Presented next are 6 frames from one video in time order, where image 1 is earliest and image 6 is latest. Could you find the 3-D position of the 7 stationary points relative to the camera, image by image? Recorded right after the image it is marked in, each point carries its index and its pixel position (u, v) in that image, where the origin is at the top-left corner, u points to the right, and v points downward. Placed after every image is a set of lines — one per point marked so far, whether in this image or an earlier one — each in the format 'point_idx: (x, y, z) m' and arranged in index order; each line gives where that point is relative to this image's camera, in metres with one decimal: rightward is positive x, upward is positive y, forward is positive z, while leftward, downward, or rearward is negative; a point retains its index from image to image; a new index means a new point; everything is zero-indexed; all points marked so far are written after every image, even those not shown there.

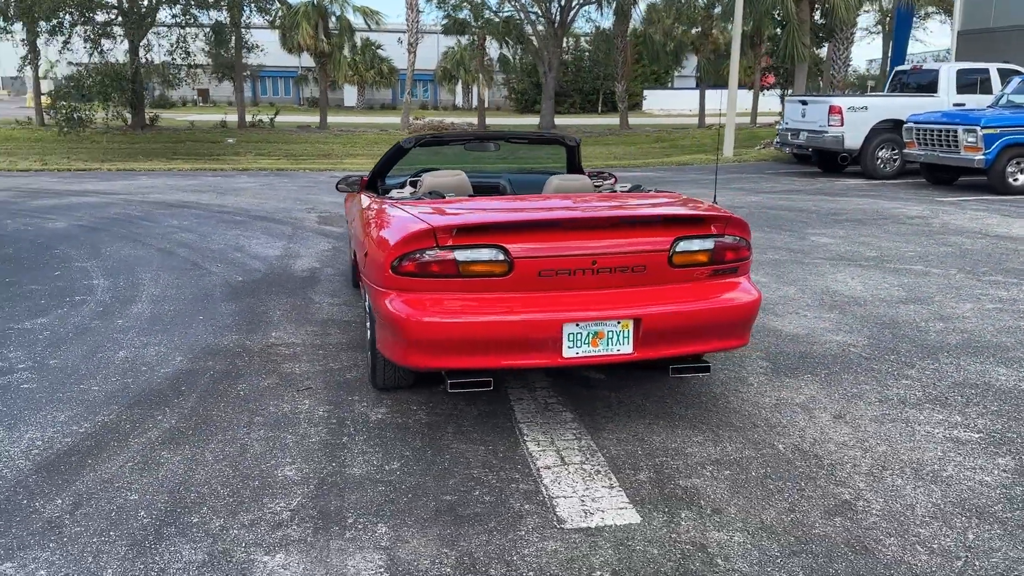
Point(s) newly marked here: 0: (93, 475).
0: (-1.7, -0.8, +3.6) m
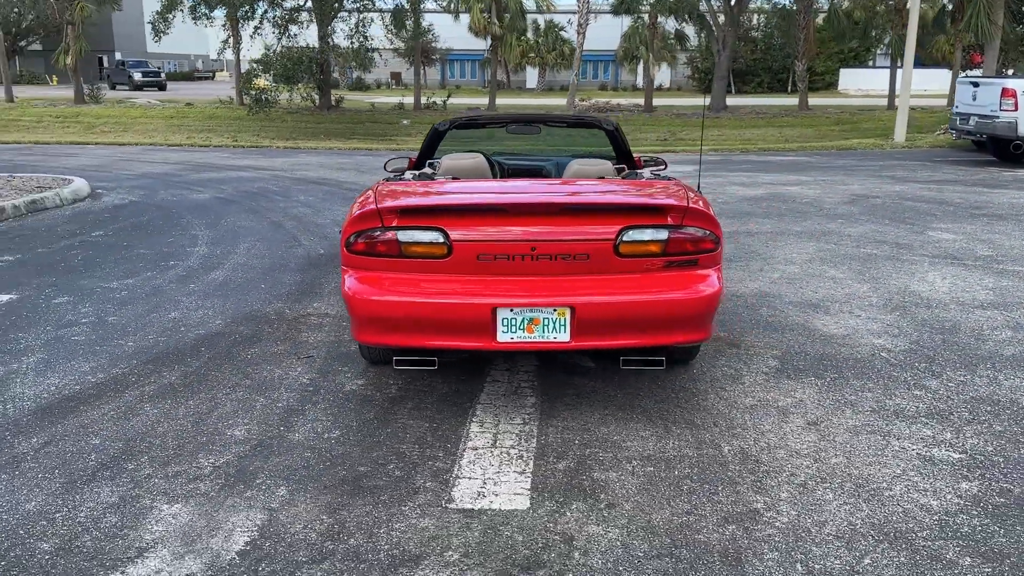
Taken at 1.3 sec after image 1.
0: (-2.0, -0.6, +4.0) m
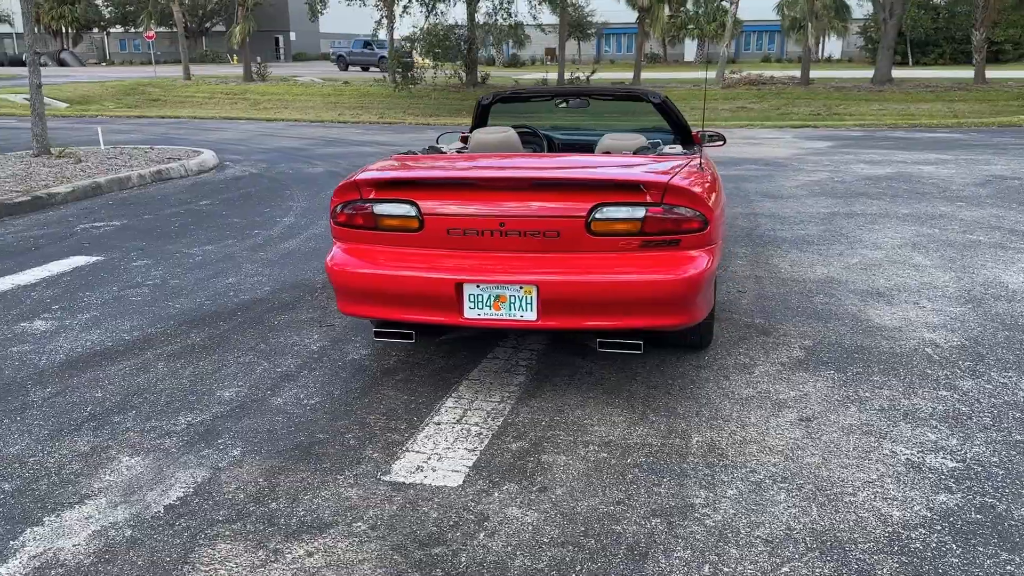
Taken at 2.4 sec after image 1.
0: (-2.0, -0.4, +4.3) m
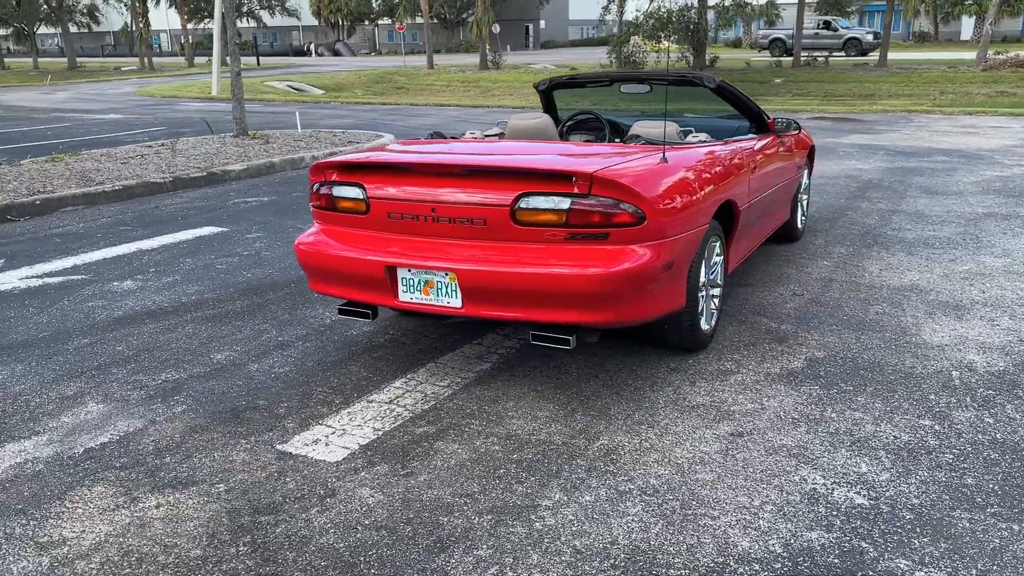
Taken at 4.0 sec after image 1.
0: (-2.1, -0.2, +4.9) m
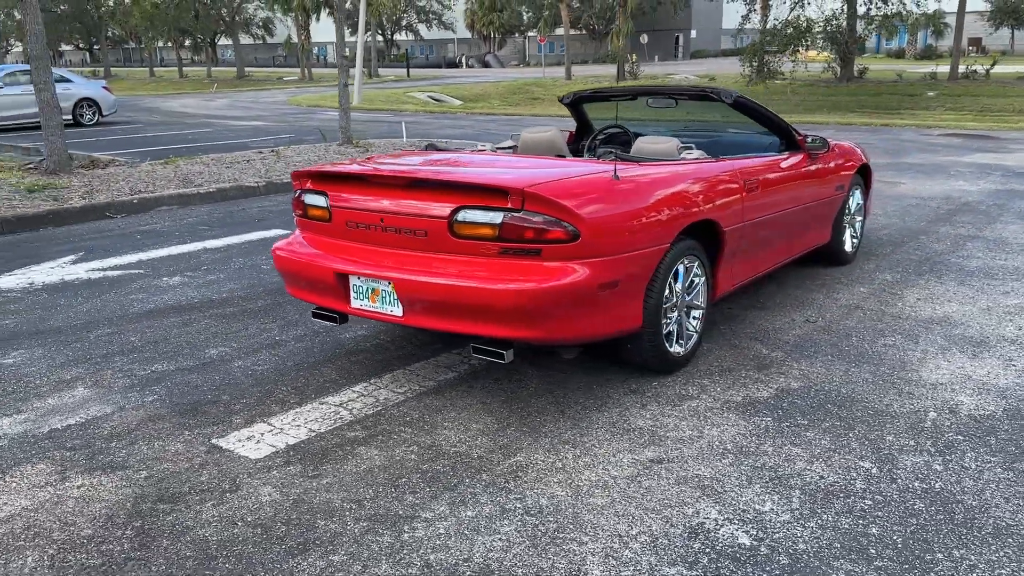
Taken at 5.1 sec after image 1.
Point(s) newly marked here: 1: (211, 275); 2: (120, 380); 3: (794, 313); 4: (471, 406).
0: (-2.1, -0.2, +5.3) m
1: (-2.2, +0.1, +6.4) m
2: (-1.9, -0.4, +4.3) m
3: (+1.6, -0.1, +5.1) m
4: (-0.2, -0.5, +3.9) m
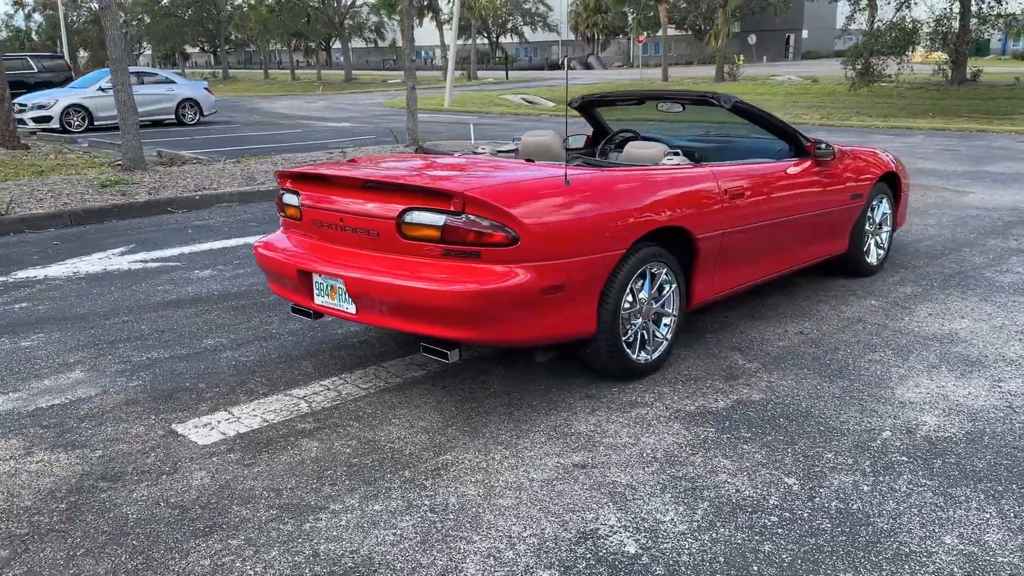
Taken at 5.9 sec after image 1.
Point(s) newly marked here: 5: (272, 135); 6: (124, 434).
0: (-2.1, -0.2, +5.6) m
1: (-2.0, +0.1, +6.7) m
2: (-2.0, -0.4, +4.6) m
3: (+1.6, -0.2, +5.0) m
4: (-0.4, -0.5, +4.0) m
5: (-5.0, +3.2, +18.7) m
6: (-1.6, -0.6, +3.8) m
